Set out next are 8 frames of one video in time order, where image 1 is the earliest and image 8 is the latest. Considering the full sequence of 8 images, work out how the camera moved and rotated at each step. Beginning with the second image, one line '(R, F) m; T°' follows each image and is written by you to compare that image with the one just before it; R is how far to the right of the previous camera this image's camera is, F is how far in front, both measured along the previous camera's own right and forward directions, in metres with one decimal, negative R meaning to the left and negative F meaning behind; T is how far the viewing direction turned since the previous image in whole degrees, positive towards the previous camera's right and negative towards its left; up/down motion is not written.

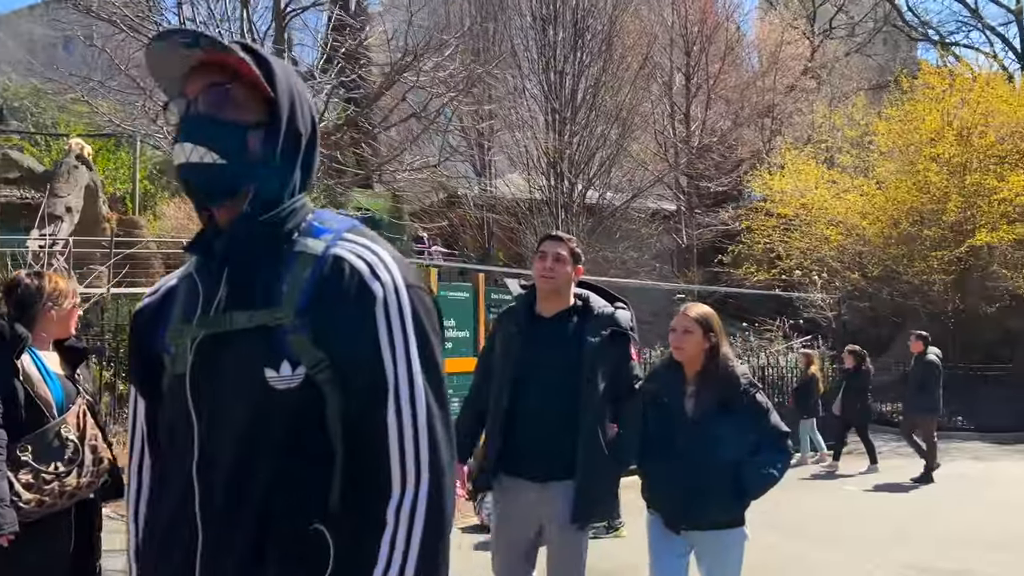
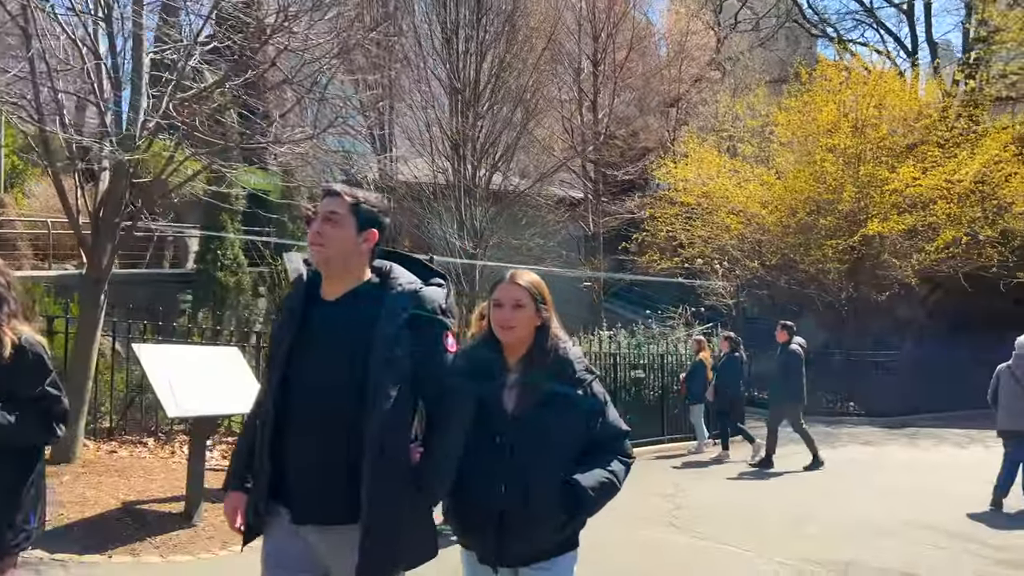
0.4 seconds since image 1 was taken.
(+0.3, +0.4) m; +6°
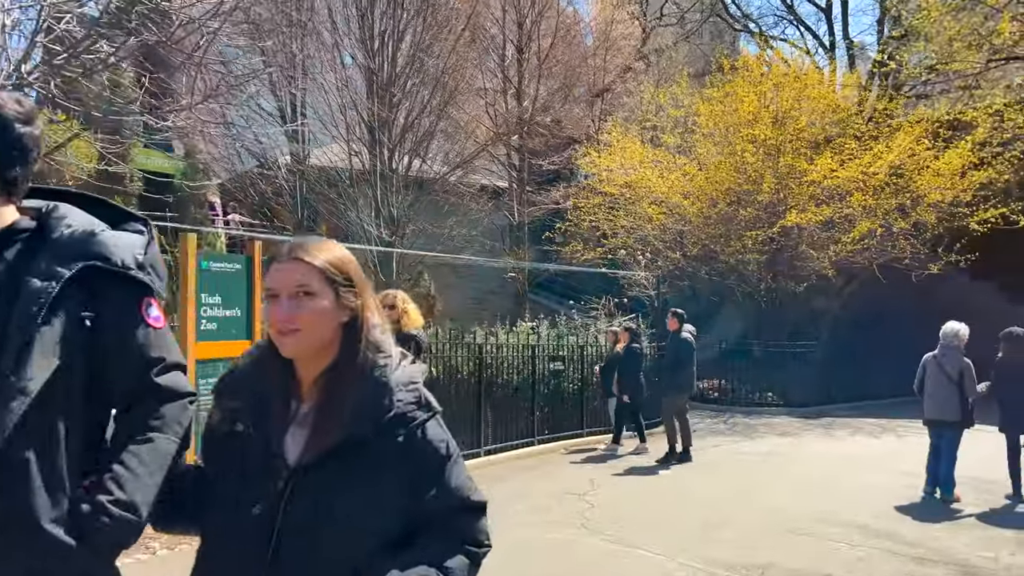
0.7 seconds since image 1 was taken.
(+0.2, +0.4) m; +5°
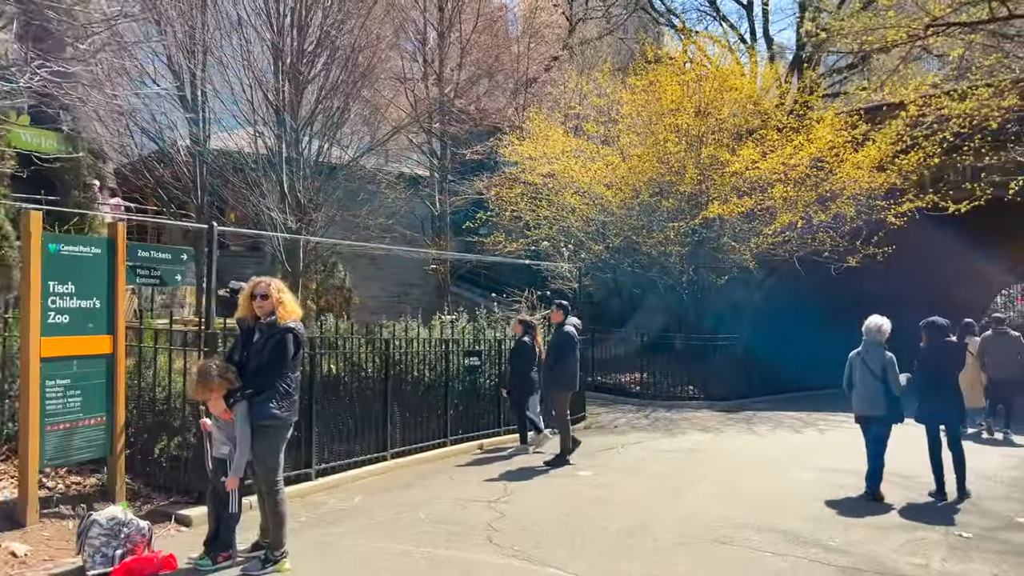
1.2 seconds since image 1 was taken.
(+0.2, +0.6) m; +5°
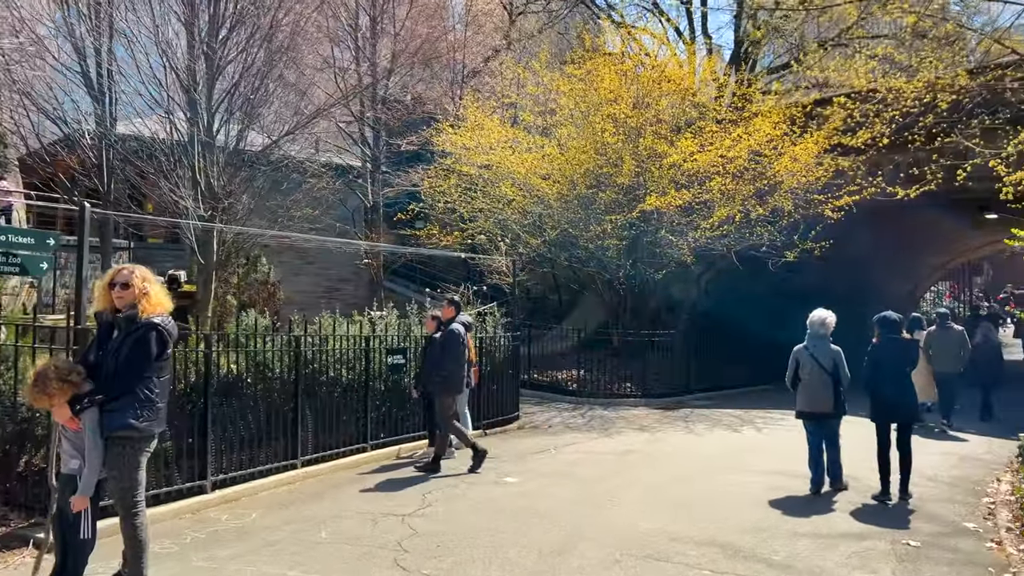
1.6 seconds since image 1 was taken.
(+0.2, +0.6) m; +4°
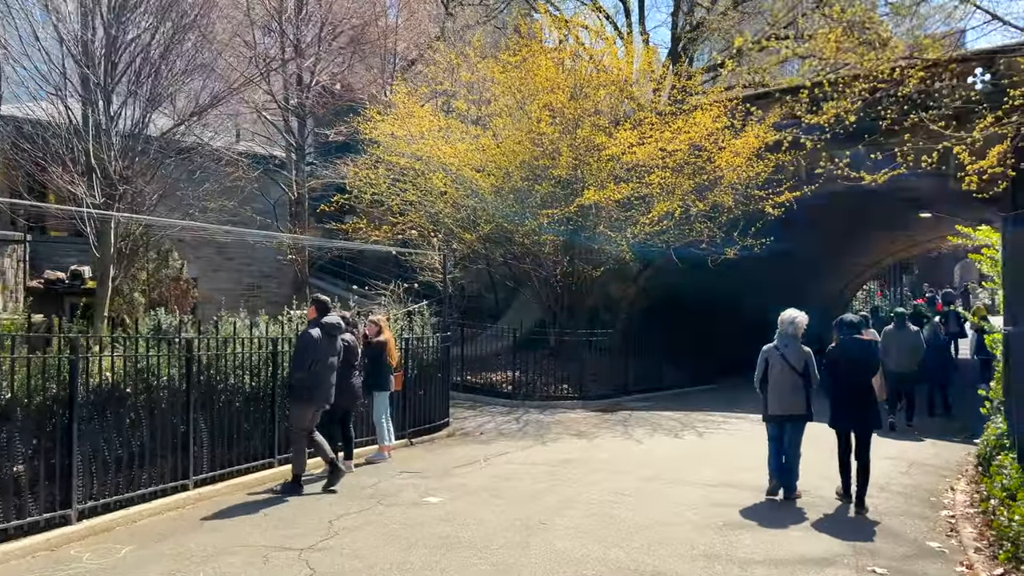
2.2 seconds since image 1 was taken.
(+0.1, +0.8) m; +4°
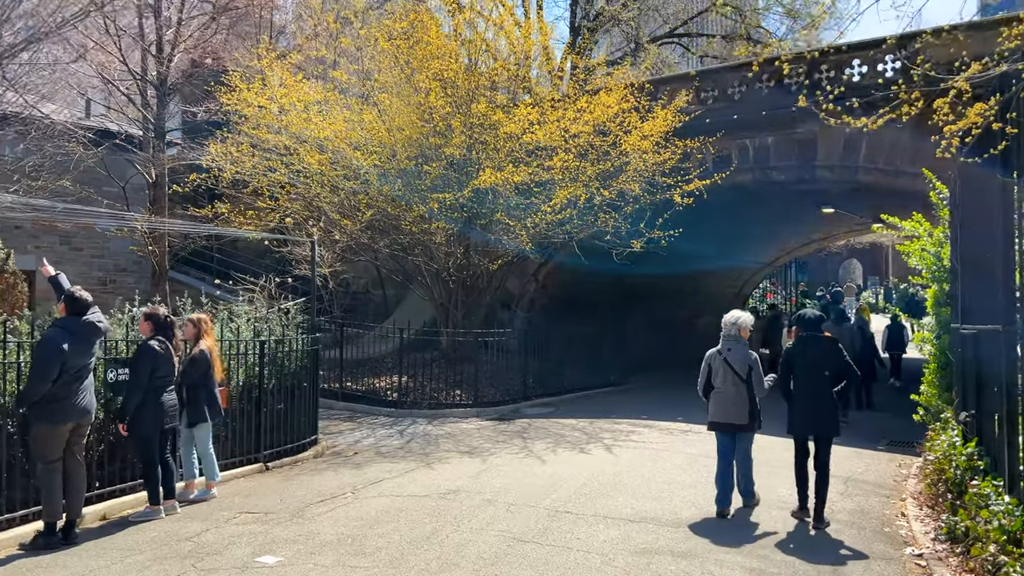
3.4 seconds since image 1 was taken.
(+0.2, +1.5) m; +7°
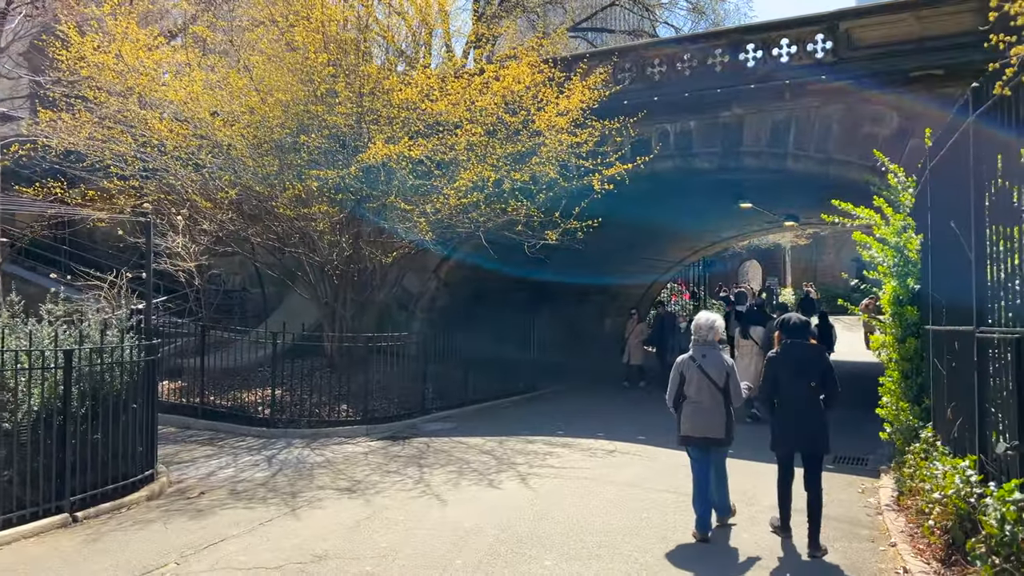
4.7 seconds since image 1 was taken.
(+0.1, +1.7) m; +7°
